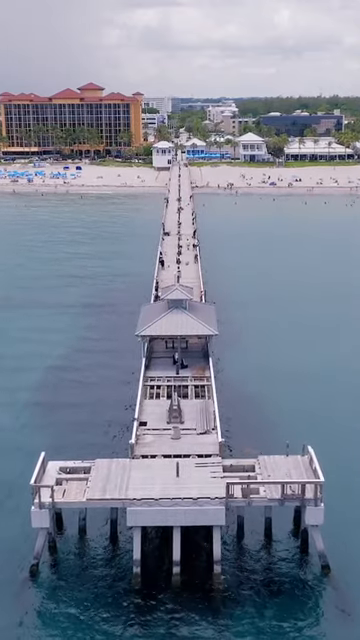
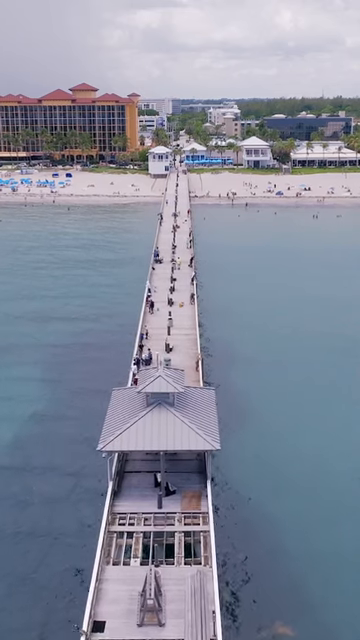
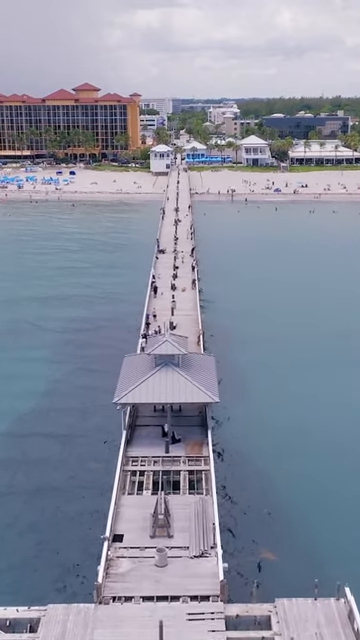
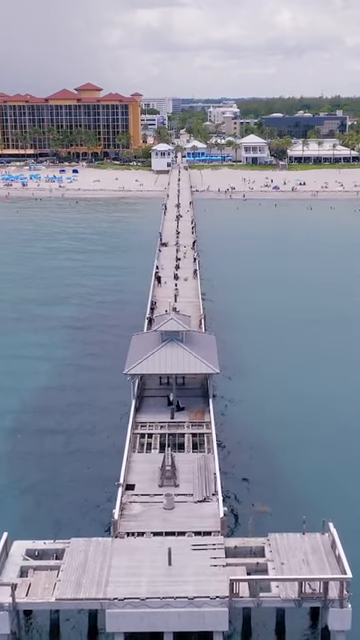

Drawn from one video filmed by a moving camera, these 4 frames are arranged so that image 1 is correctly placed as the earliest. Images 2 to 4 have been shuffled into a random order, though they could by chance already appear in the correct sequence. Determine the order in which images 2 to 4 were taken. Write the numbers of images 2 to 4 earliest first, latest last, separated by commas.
4, 3, 2
